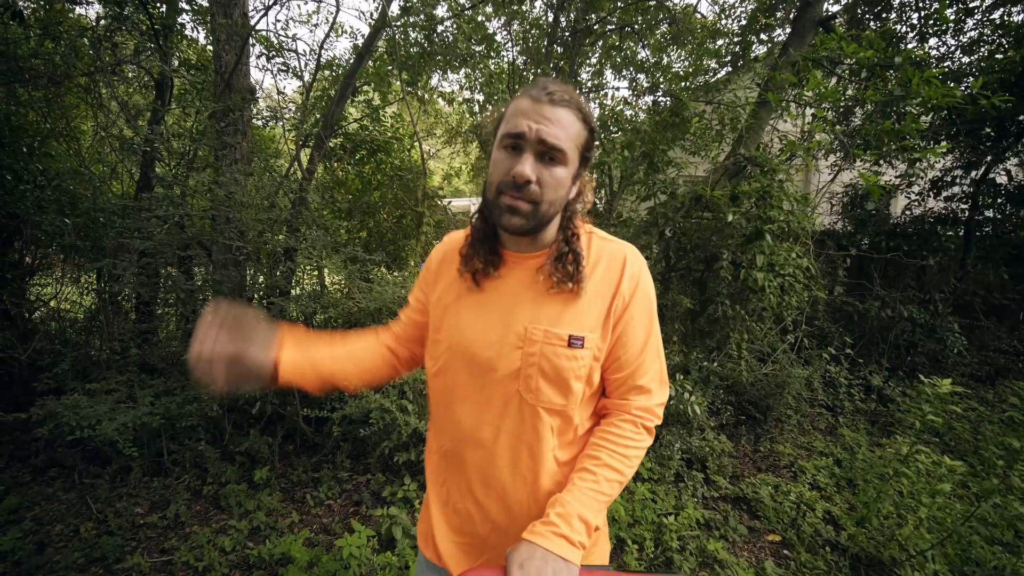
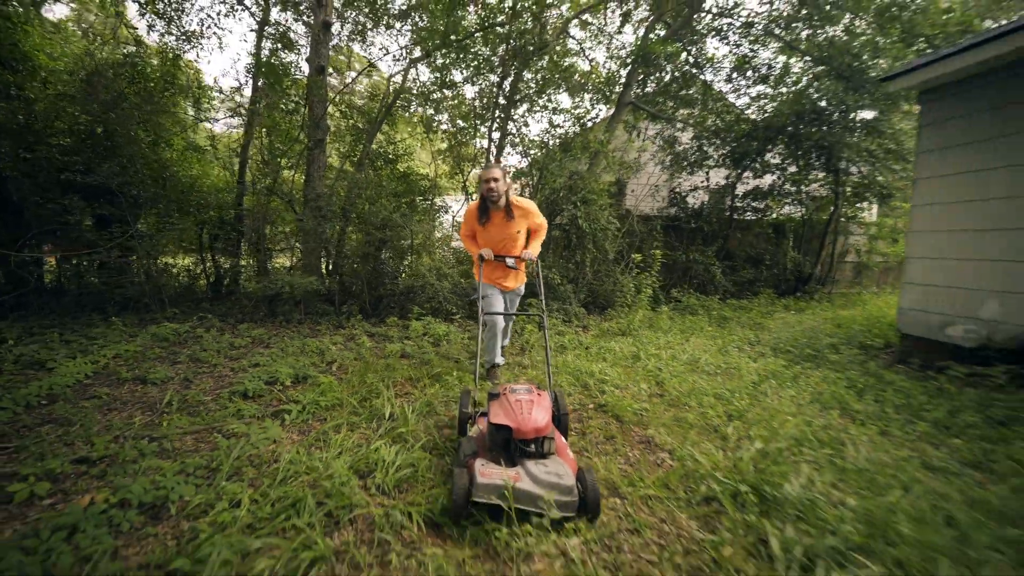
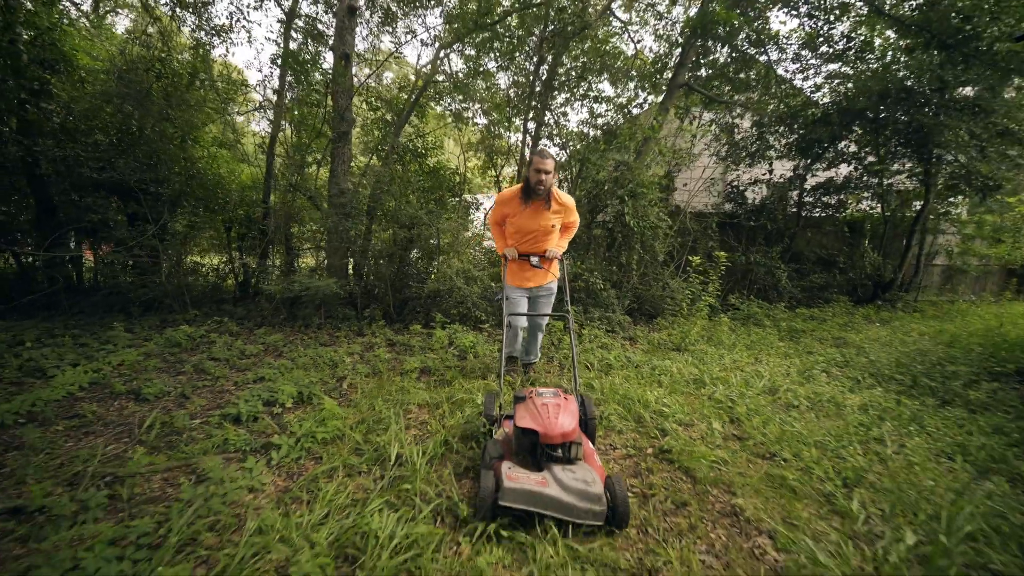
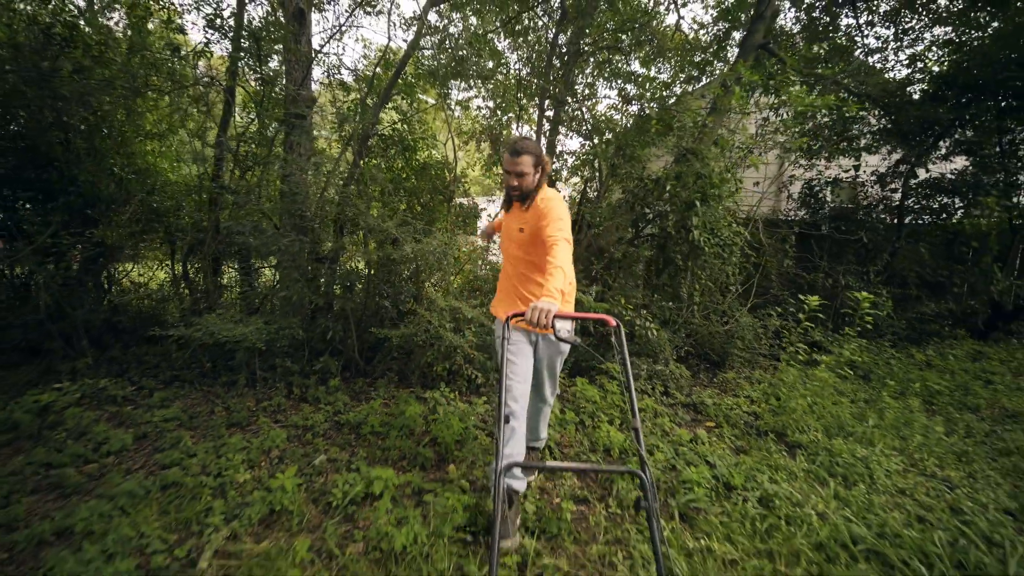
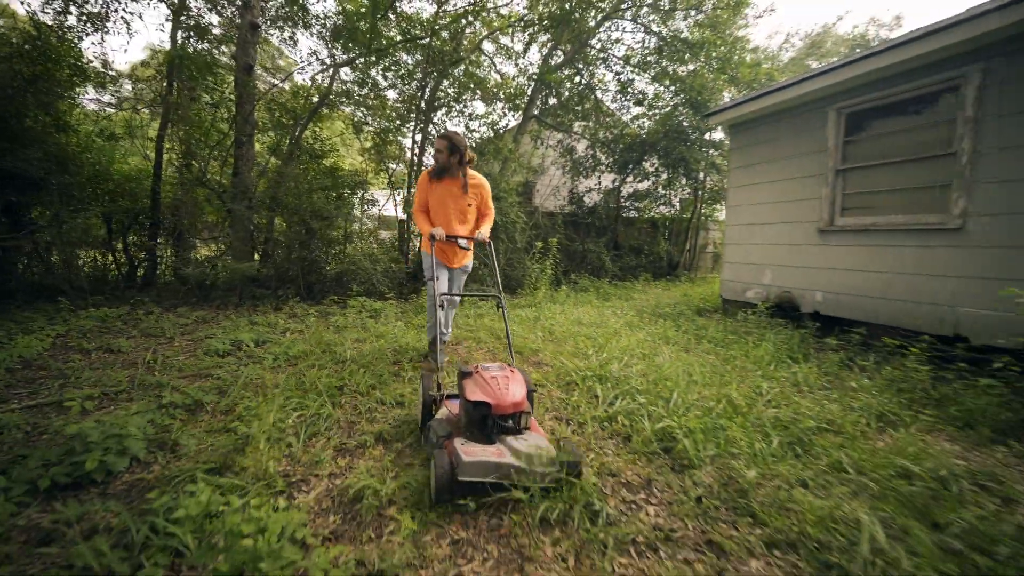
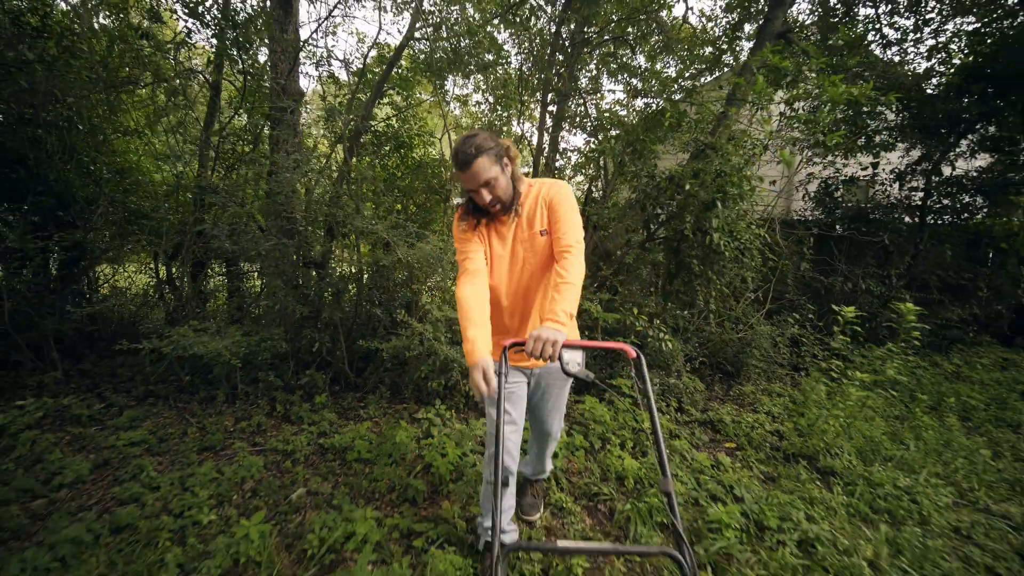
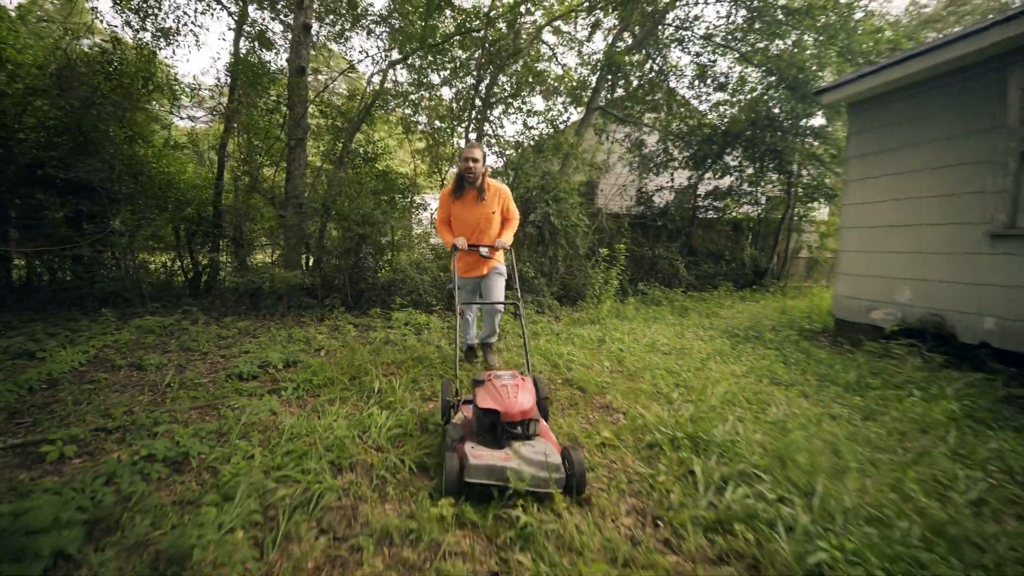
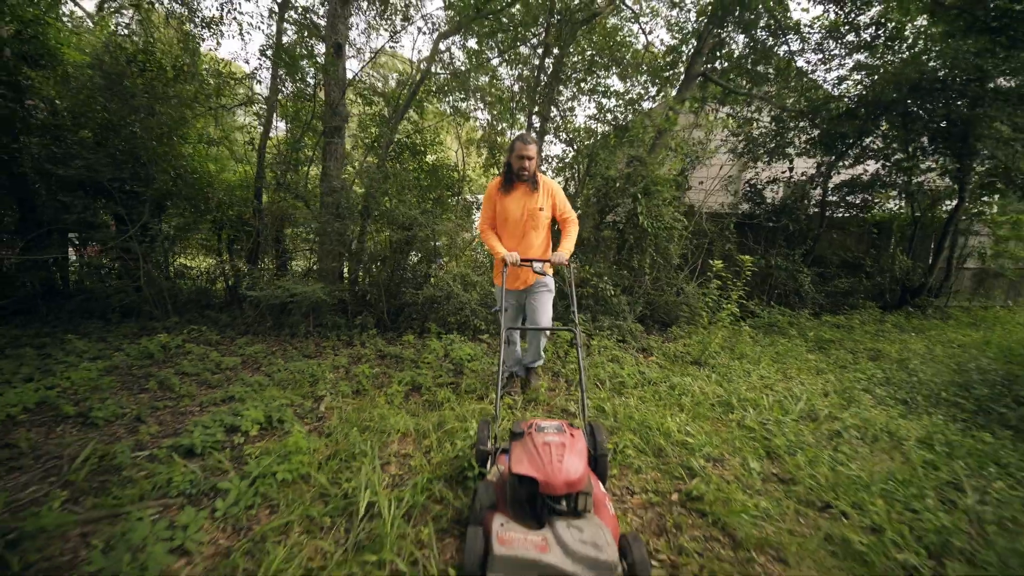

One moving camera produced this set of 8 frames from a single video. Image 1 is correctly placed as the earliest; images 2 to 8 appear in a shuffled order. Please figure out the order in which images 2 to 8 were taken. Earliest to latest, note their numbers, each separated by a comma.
6, 4, 8, 3, 2, 7, 5
